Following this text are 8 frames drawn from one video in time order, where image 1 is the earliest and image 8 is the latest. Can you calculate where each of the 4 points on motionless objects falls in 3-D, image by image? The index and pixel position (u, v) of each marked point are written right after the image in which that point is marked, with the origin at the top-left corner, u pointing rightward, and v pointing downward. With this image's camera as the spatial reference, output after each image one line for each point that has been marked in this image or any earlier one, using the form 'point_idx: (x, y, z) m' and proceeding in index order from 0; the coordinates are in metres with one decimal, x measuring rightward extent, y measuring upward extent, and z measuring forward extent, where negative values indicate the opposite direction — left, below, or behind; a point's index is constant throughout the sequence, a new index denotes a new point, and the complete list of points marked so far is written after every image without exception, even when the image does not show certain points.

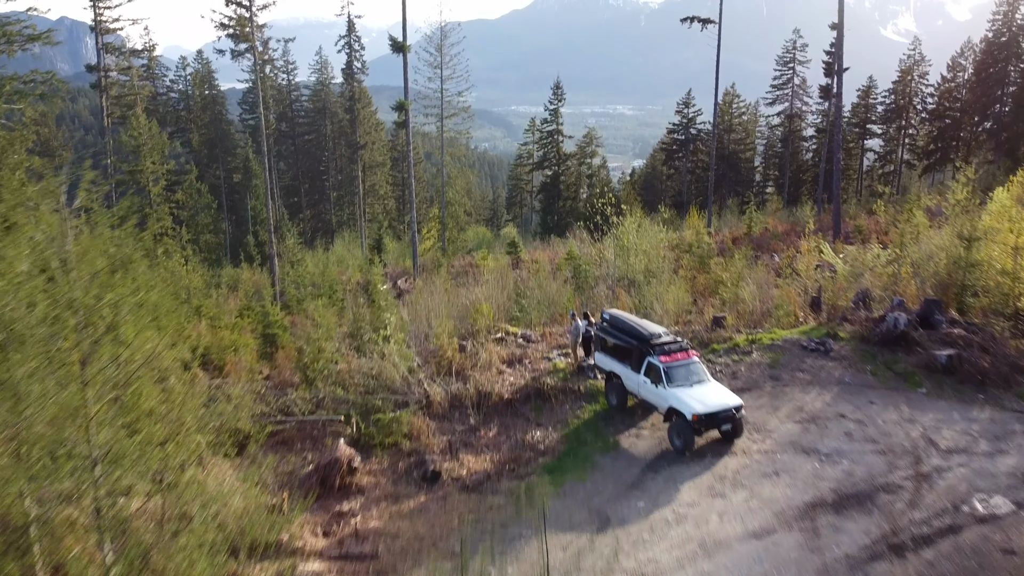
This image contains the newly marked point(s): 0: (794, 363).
0: (+2.2, -0.6, +6.2) m
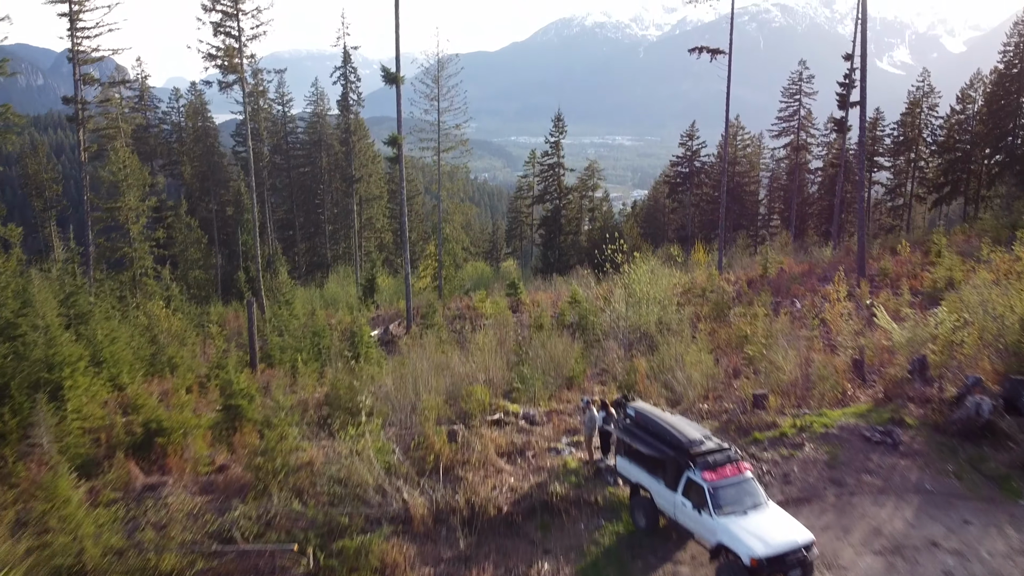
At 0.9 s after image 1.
0: (+2.2, -1.1, +5.1) m
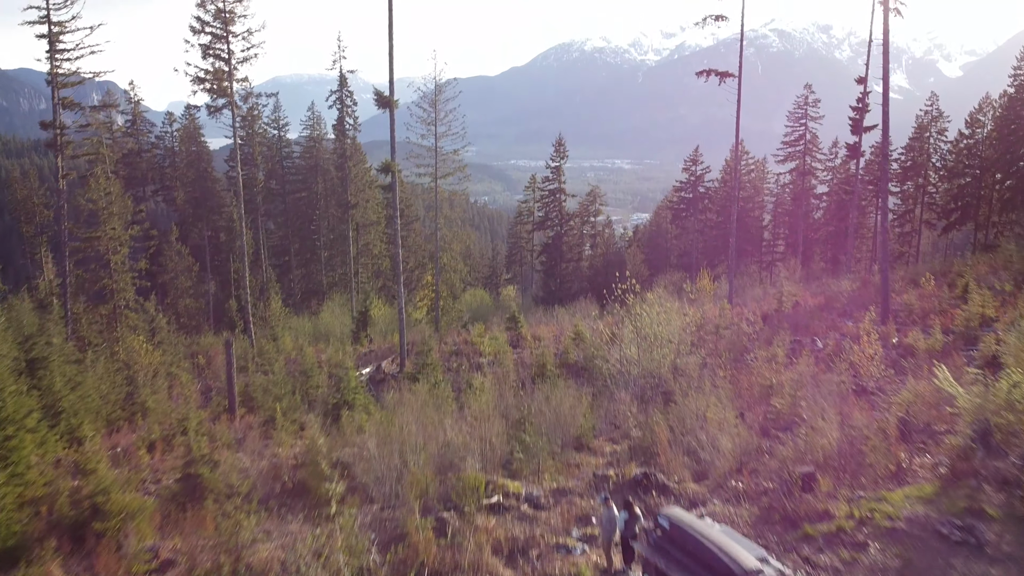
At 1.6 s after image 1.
0: (+2.2, -1.4, +4.2) m
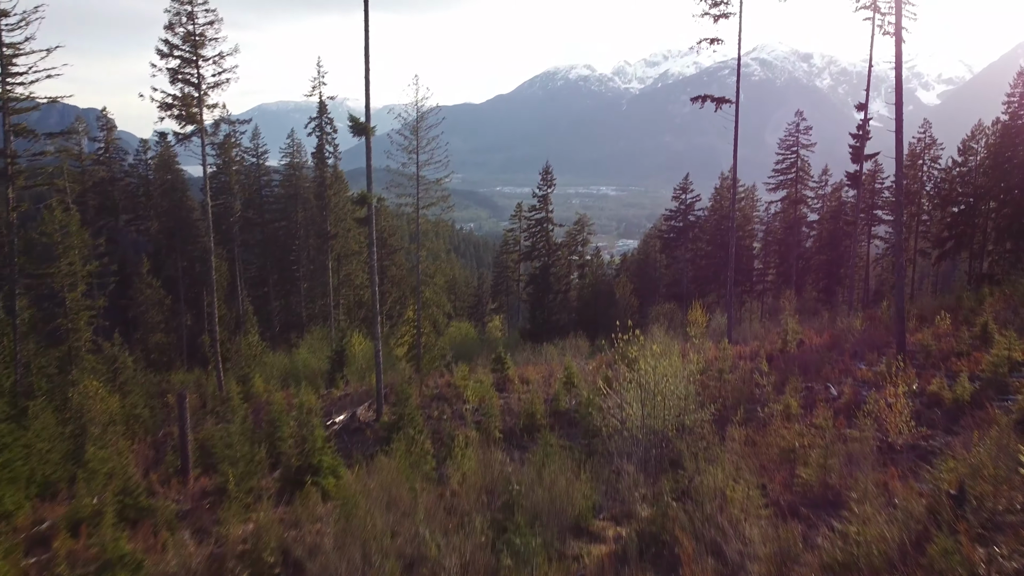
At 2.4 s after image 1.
0: (+2.1, -1.7, +3.1) m
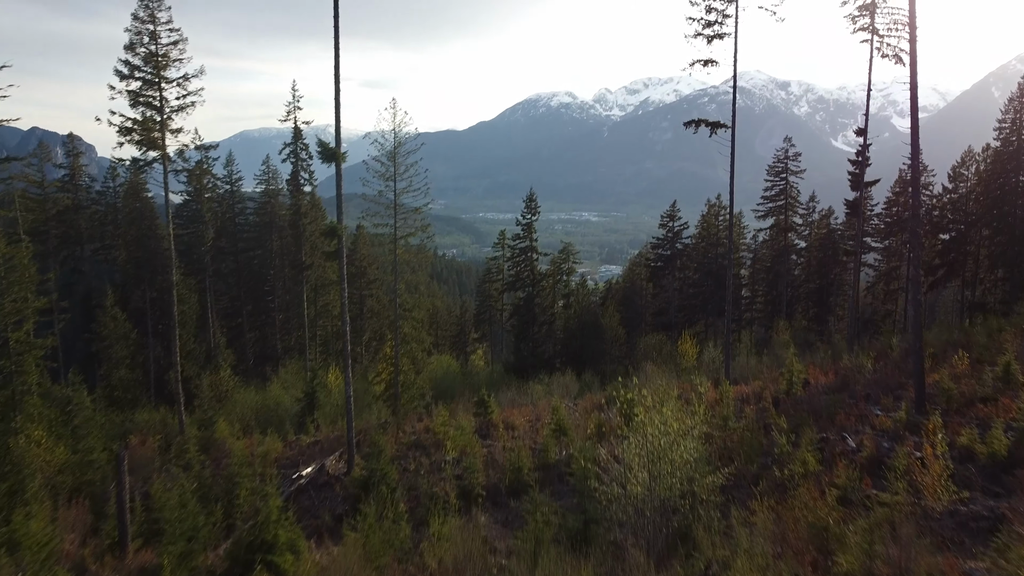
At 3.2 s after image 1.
0: (+2.1, -2.0, +1.9) m
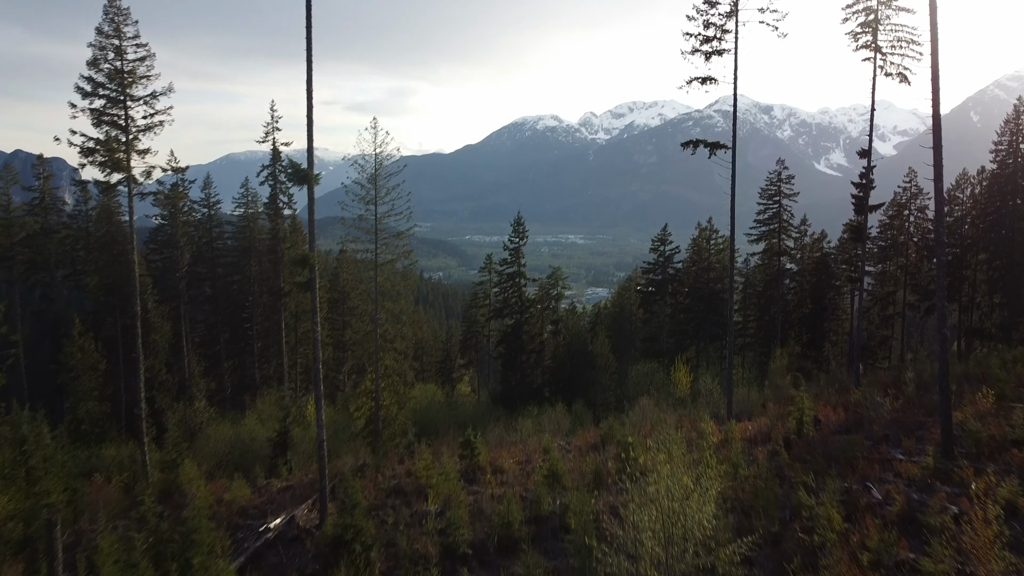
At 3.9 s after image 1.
0: (+2.1, -2.2, +0.9) m
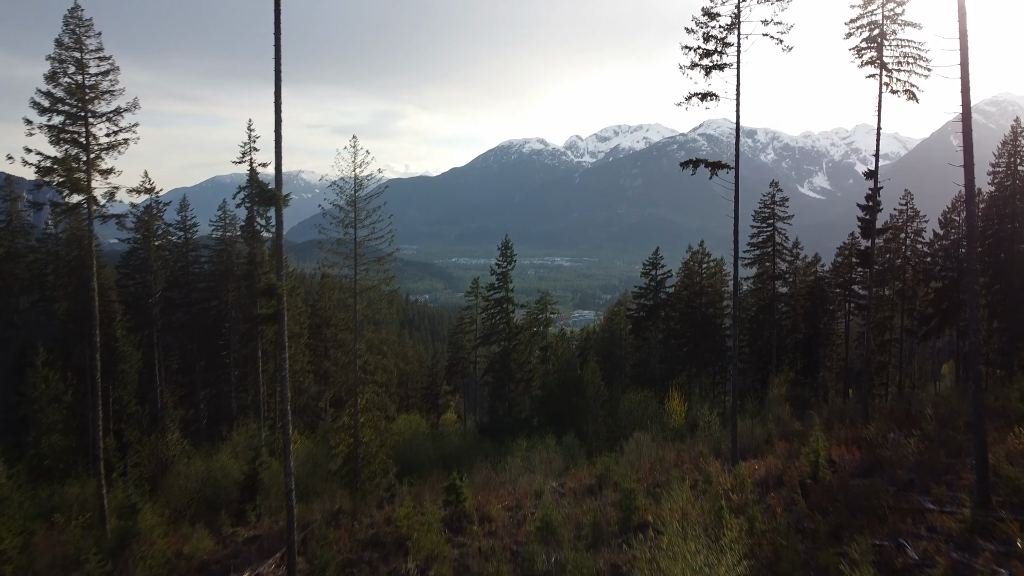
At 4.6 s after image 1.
0: (+2.1, -2.3, -0.2) m
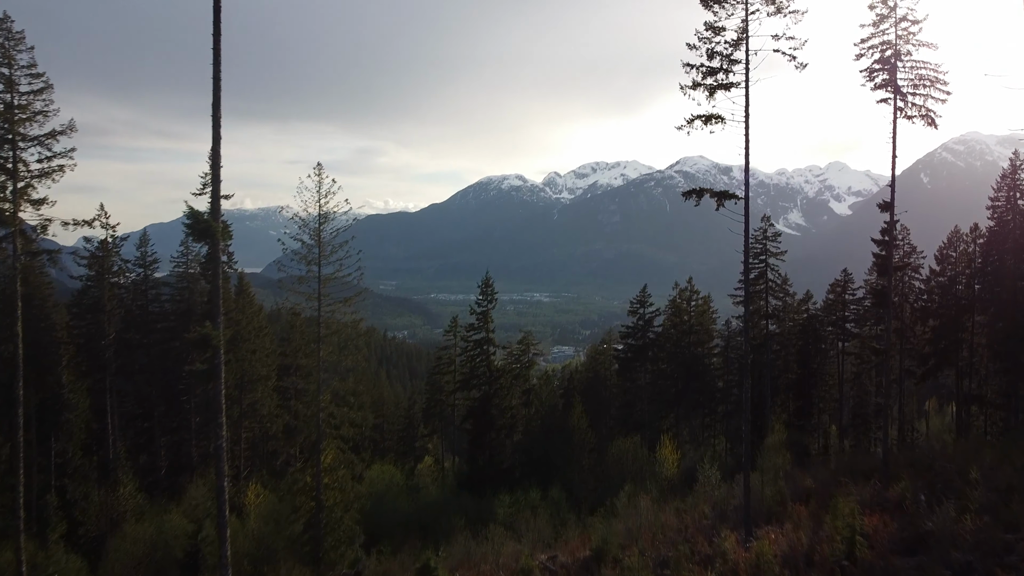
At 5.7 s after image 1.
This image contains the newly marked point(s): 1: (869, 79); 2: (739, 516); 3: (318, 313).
0: (+2.3, -2.3, -1.9) m
1: (+6.7, +3.9, +15.3) m
2: (+3.7, -3.7, +13.3) m
3: (-3.8, -0.5, +16.1) m
